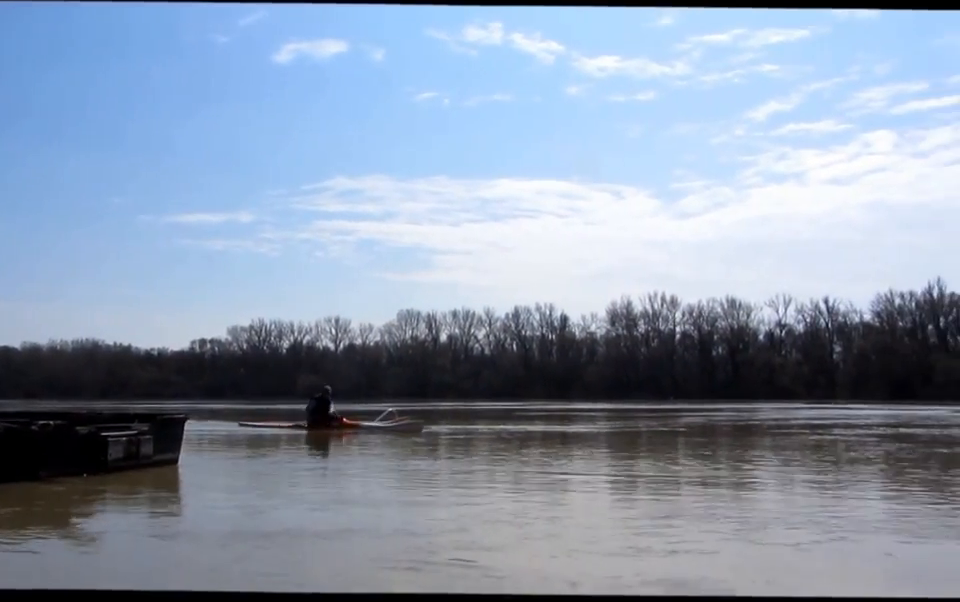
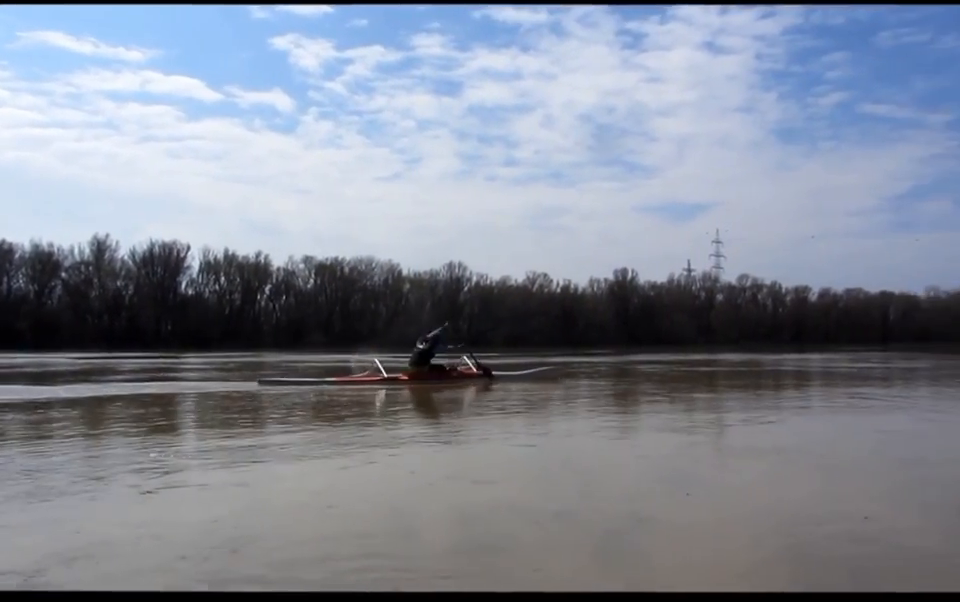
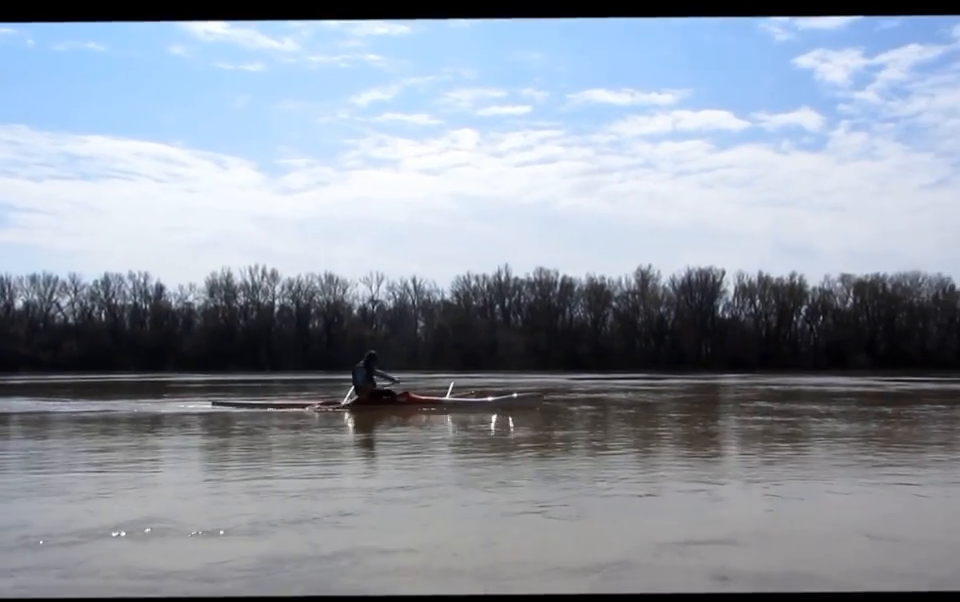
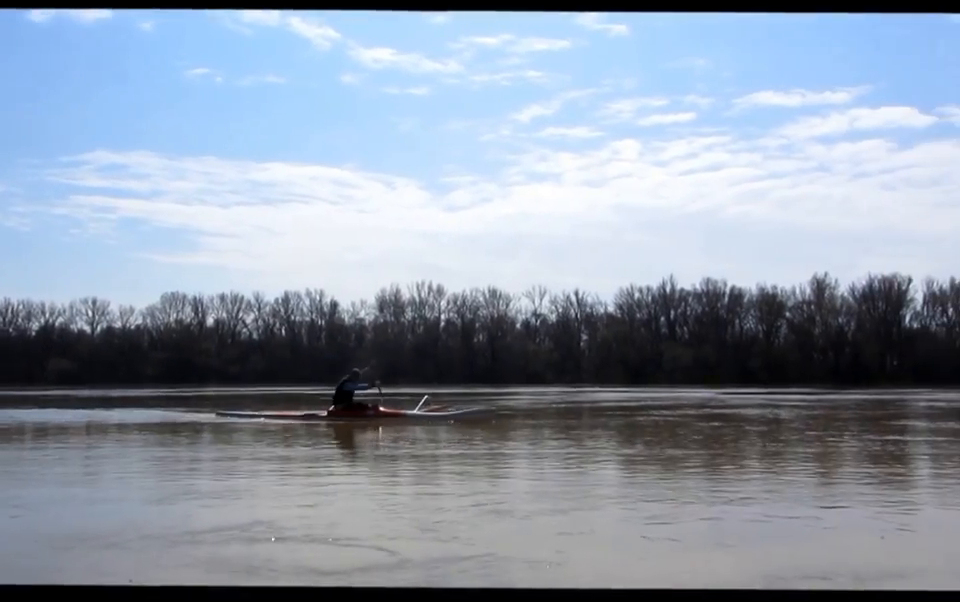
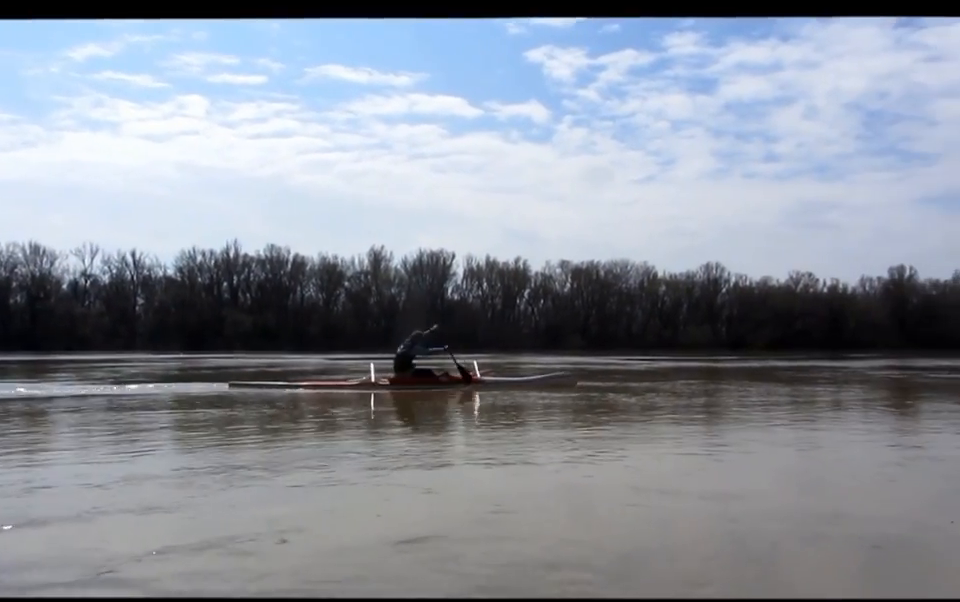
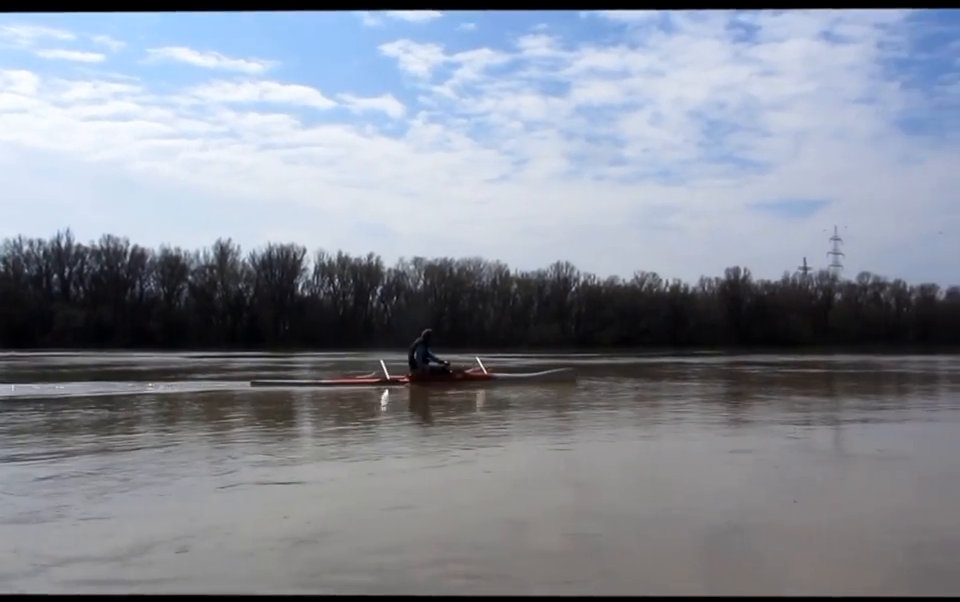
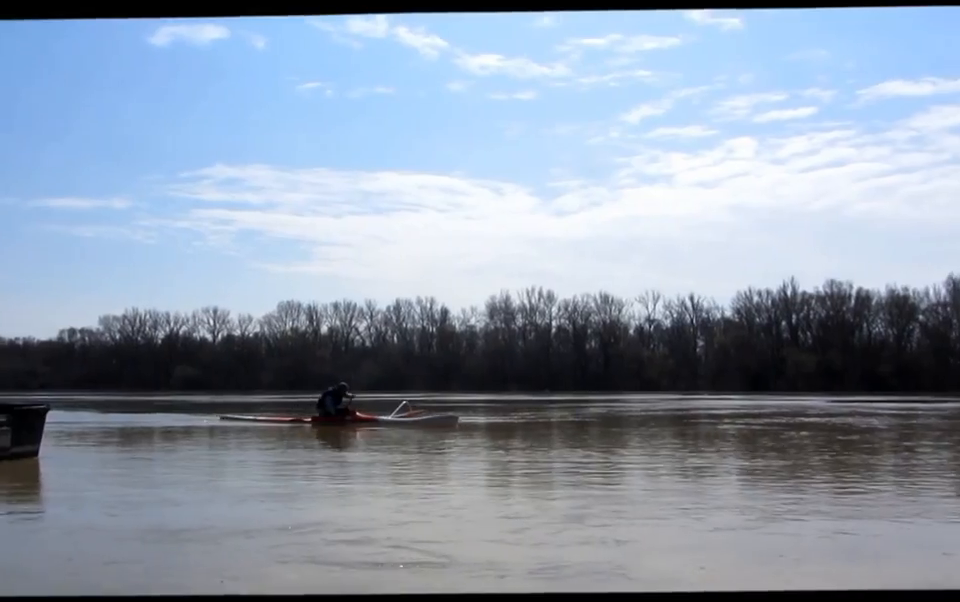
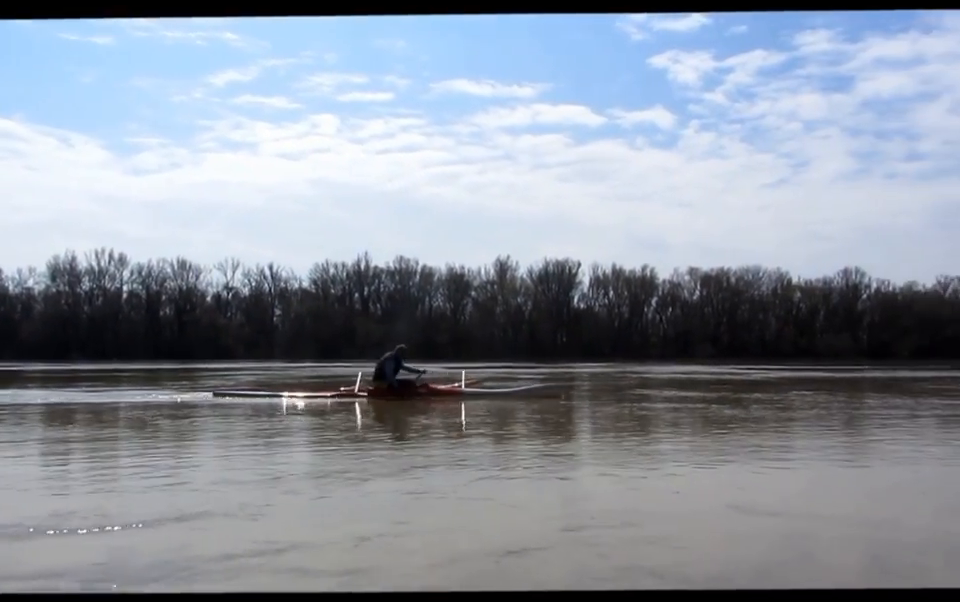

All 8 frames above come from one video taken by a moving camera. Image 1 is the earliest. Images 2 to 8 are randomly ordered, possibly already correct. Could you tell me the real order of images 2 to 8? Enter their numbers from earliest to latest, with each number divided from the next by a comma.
7, 4, 3, 8, 5, 6, 2
